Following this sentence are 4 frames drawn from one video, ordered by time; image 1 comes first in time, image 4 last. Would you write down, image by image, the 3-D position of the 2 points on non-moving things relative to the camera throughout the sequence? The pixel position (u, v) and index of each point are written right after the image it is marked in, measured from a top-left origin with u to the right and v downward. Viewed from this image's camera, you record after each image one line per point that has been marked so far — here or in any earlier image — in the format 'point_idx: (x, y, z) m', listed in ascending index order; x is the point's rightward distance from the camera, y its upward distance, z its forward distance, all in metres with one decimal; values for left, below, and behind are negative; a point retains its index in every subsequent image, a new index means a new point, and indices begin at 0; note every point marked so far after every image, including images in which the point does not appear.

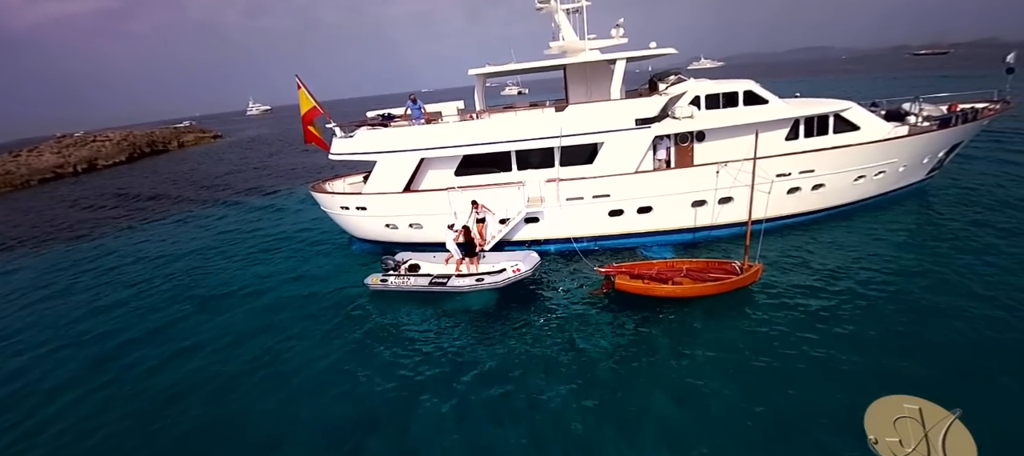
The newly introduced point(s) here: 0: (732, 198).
0: (+6.9, +1.0, +12.6) m
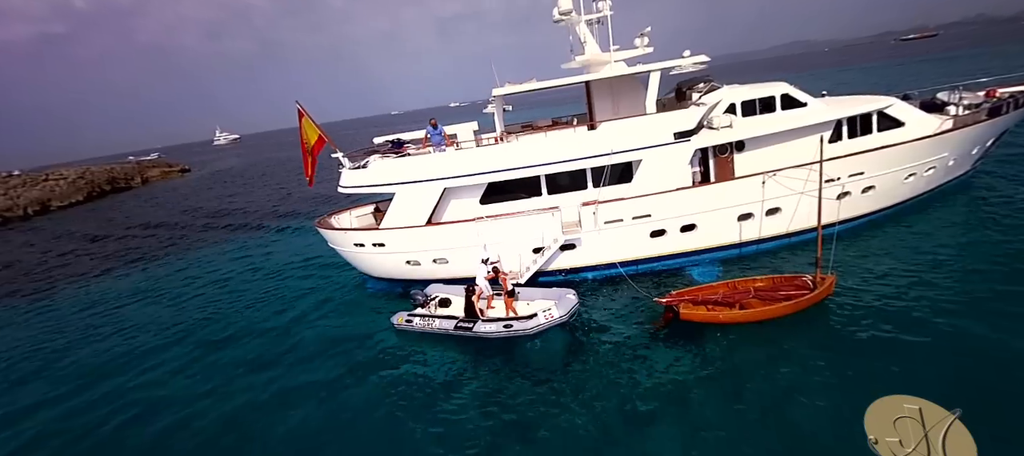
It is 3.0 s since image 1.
0: (+7.8, +0.6, +11.9) m
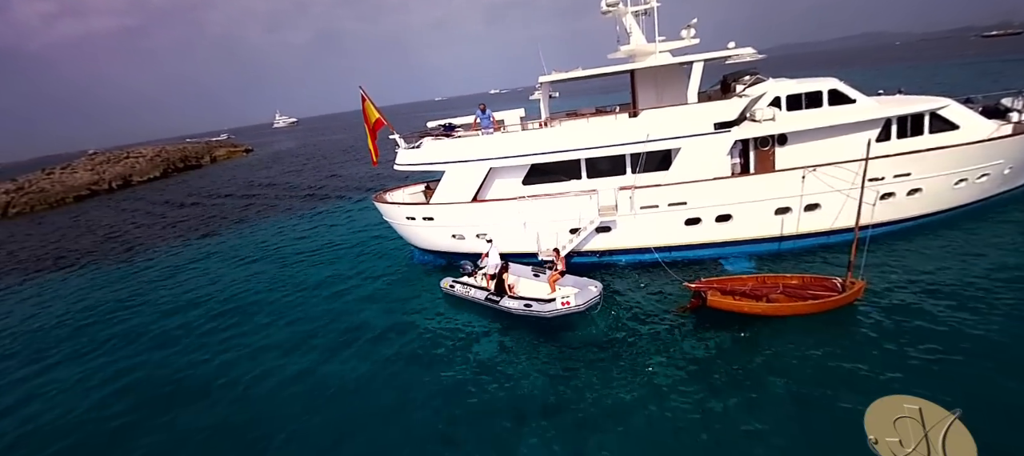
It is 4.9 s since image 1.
0: (+9.0, +0.7, +11.9) m
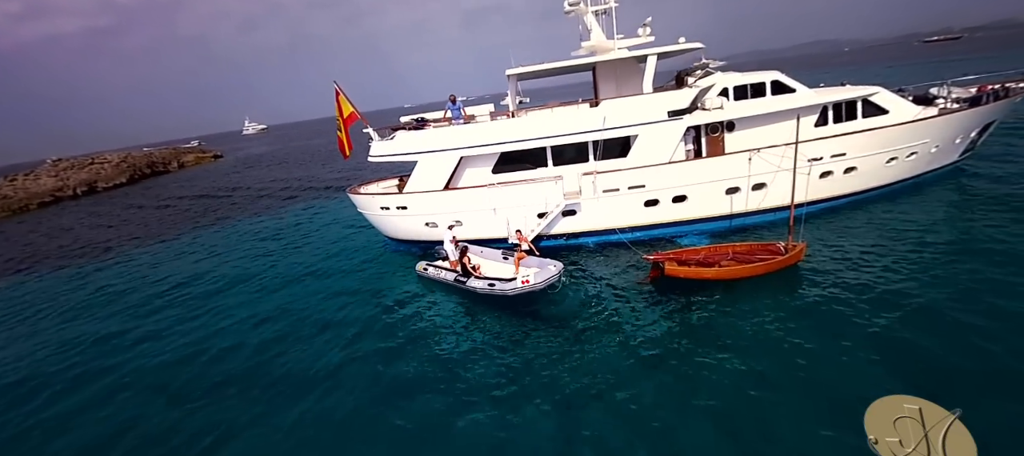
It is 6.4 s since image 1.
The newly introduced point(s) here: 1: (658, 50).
0: (+8.1, +1.4, +13.0) m
1: (+4.8, +5.8, +13.2) m
